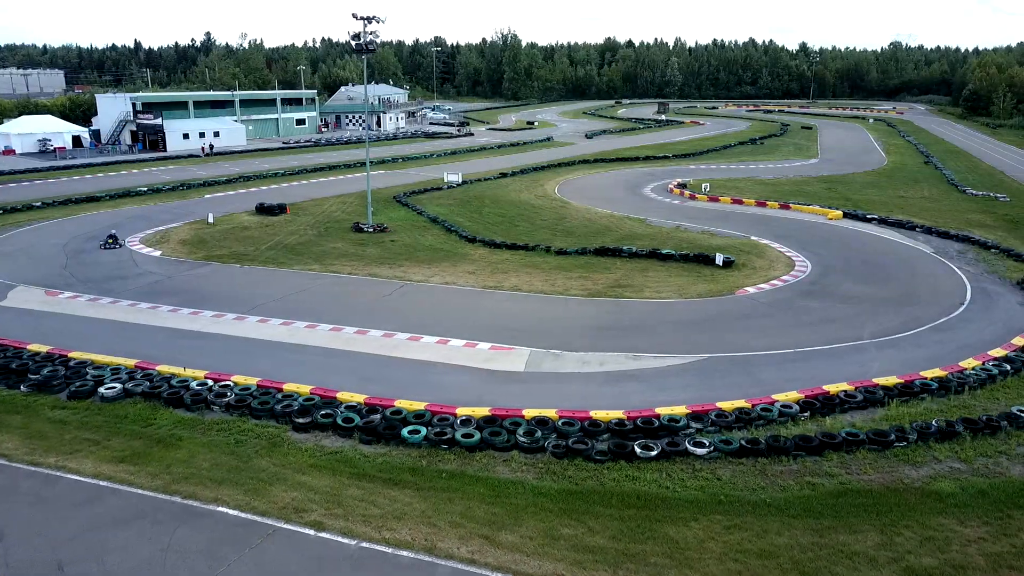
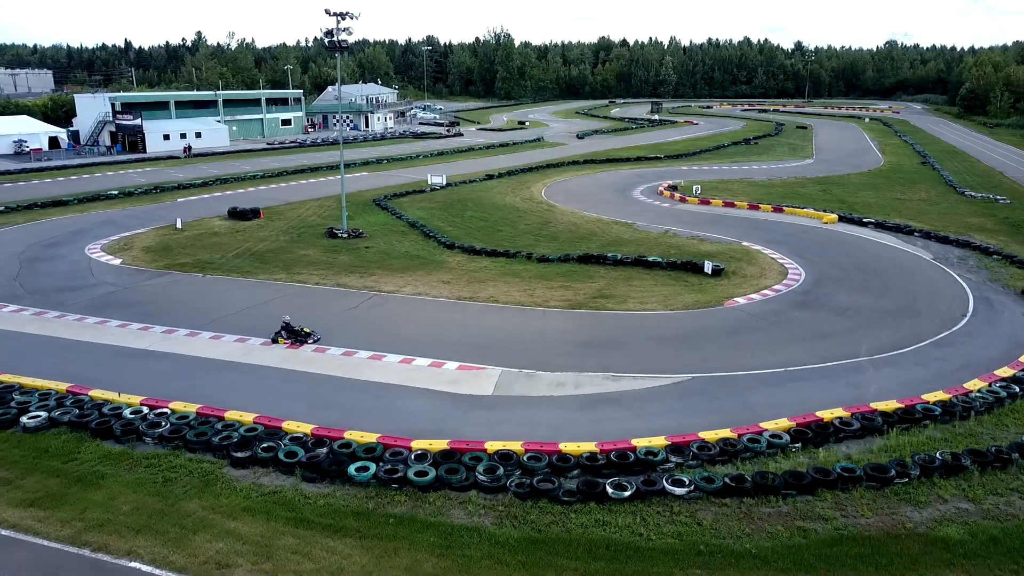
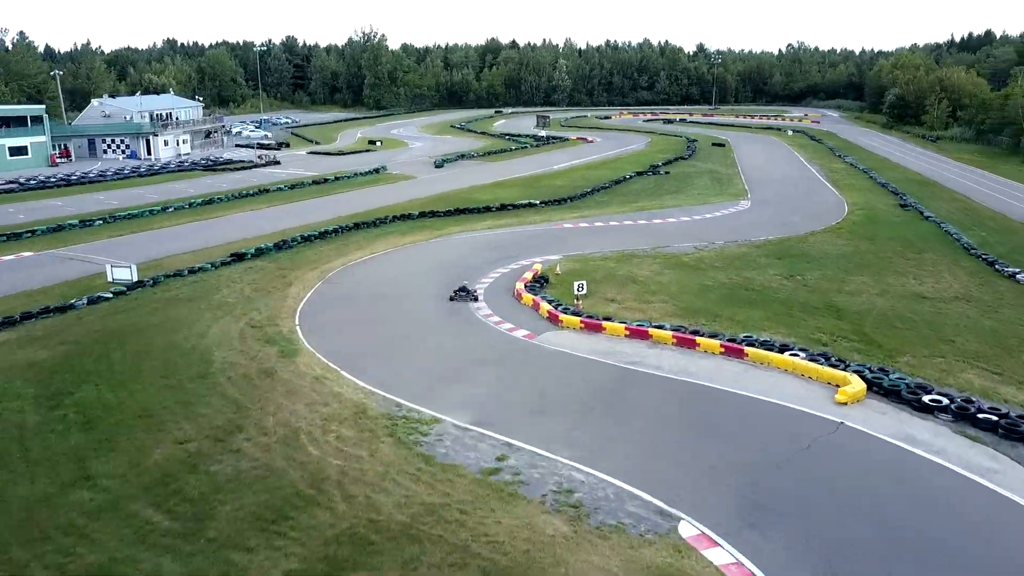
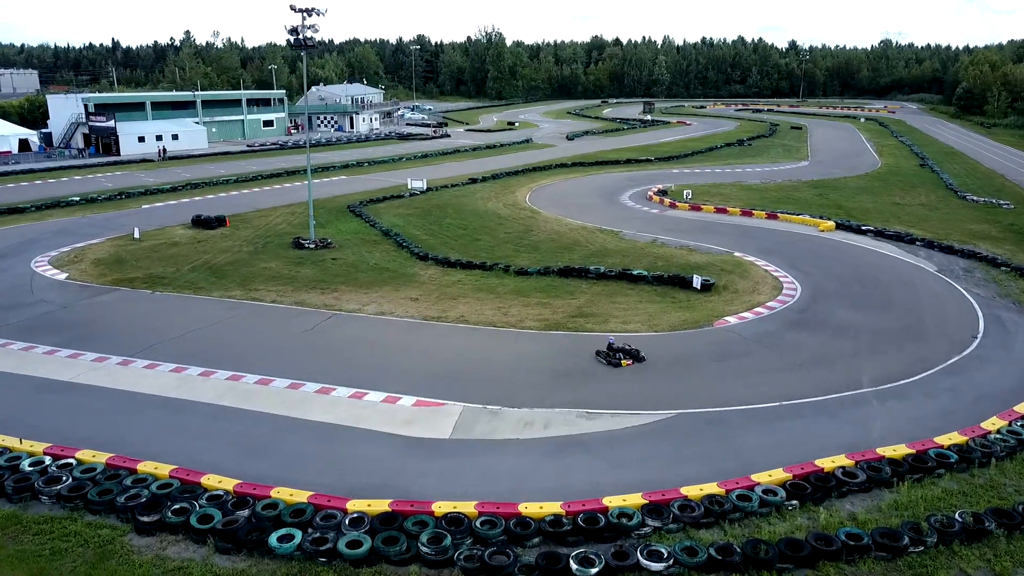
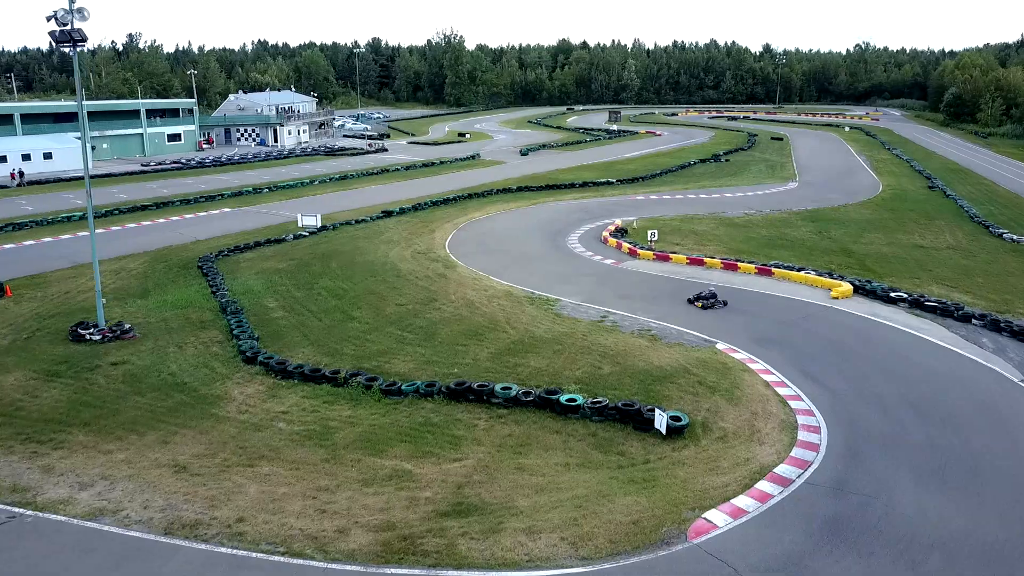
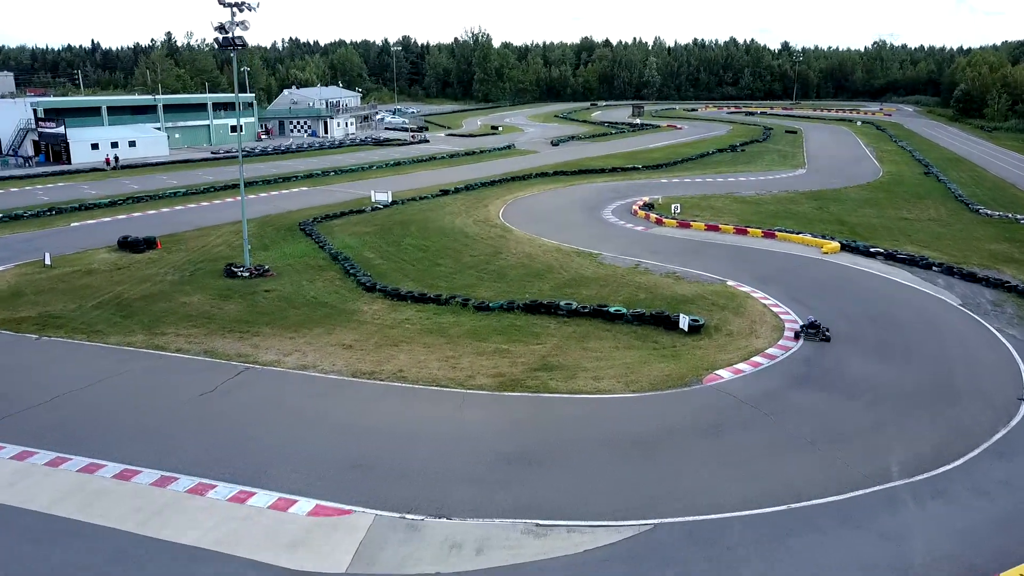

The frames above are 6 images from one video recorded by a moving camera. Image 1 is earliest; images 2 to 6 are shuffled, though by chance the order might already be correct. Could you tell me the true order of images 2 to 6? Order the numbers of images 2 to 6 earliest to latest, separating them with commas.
2, 4, 6, 5, 3
